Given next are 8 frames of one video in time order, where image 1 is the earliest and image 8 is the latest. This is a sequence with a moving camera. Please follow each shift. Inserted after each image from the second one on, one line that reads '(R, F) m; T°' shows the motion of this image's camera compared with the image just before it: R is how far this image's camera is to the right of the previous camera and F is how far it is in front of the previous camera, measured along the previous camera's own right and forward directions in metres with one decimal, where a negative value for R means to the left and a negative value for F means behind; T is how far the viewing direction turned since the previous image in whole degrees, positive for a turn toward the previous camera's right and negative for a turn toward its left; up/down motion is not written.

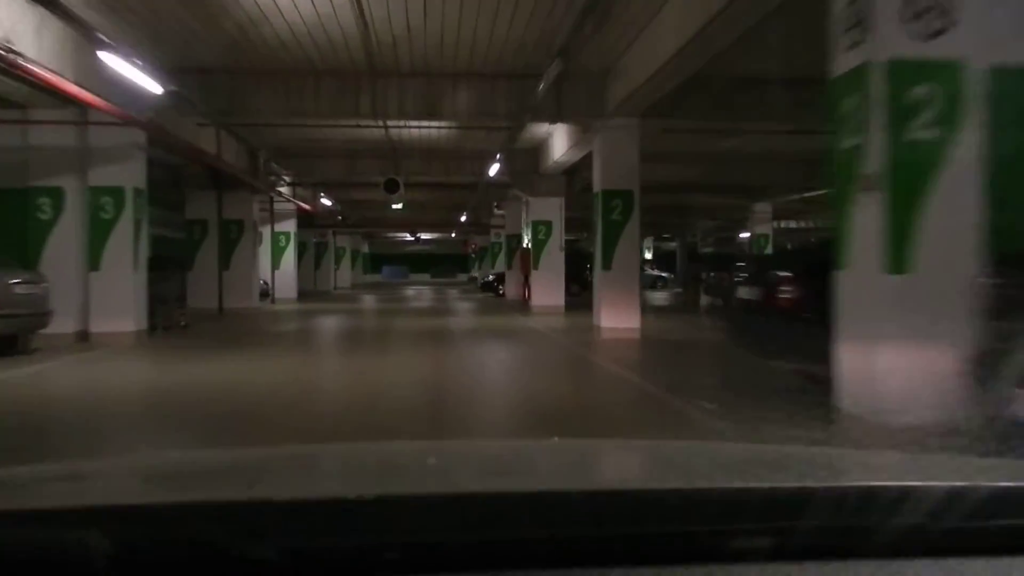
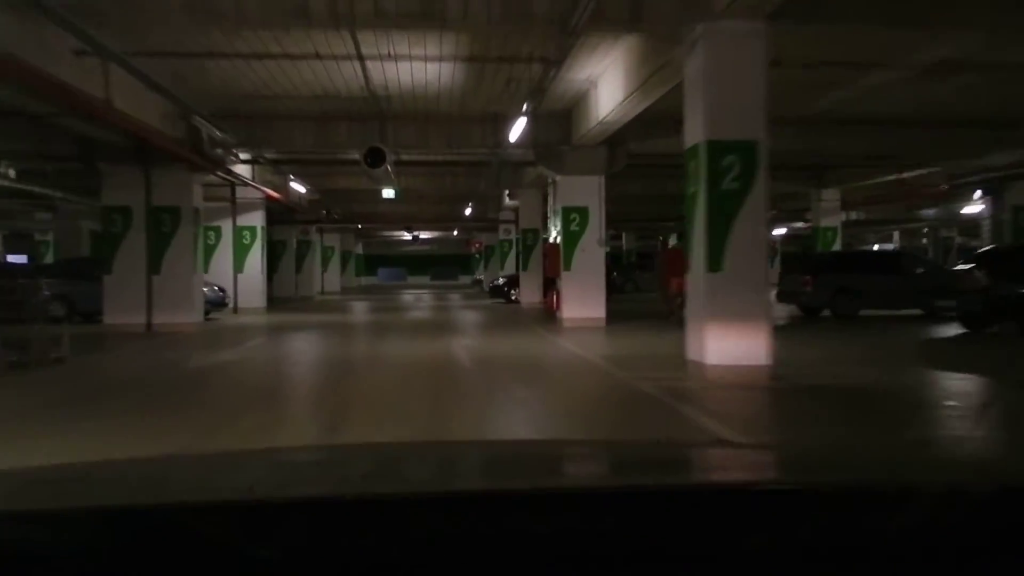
(-0.6, +5.9) m; 0°
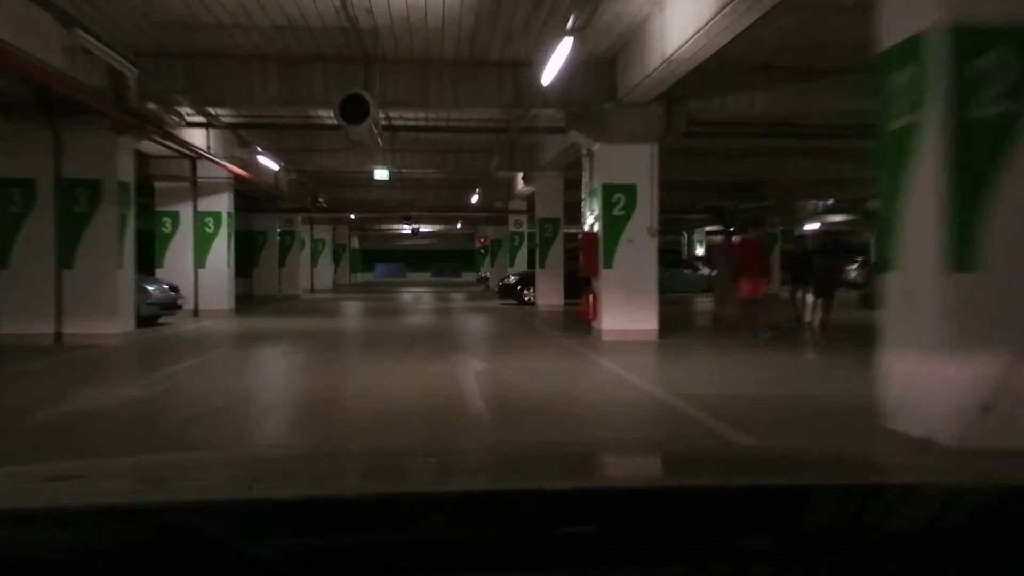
(-0.4, +4.3) m; 0°
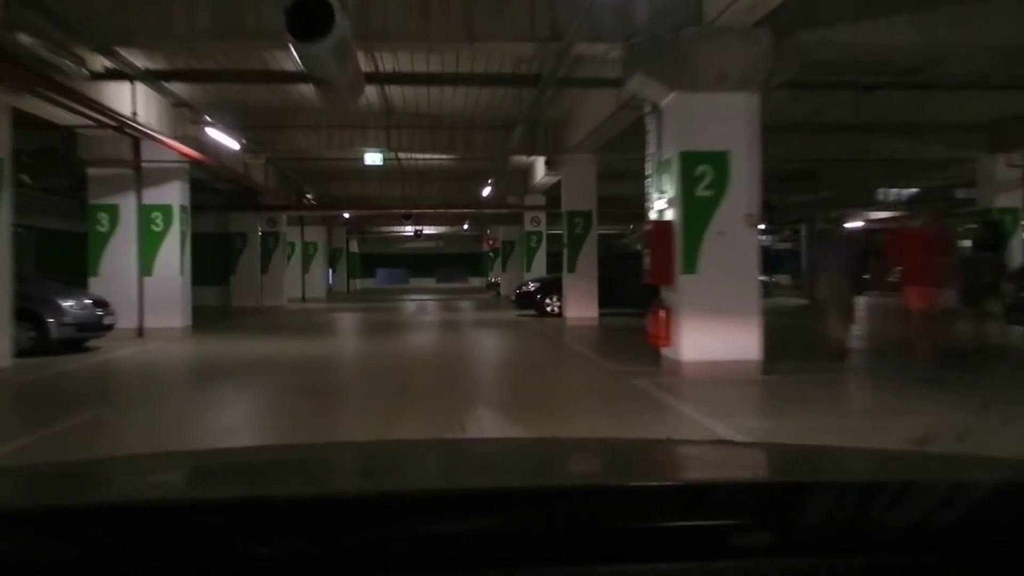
(-0.5, +4.3) m; 0°
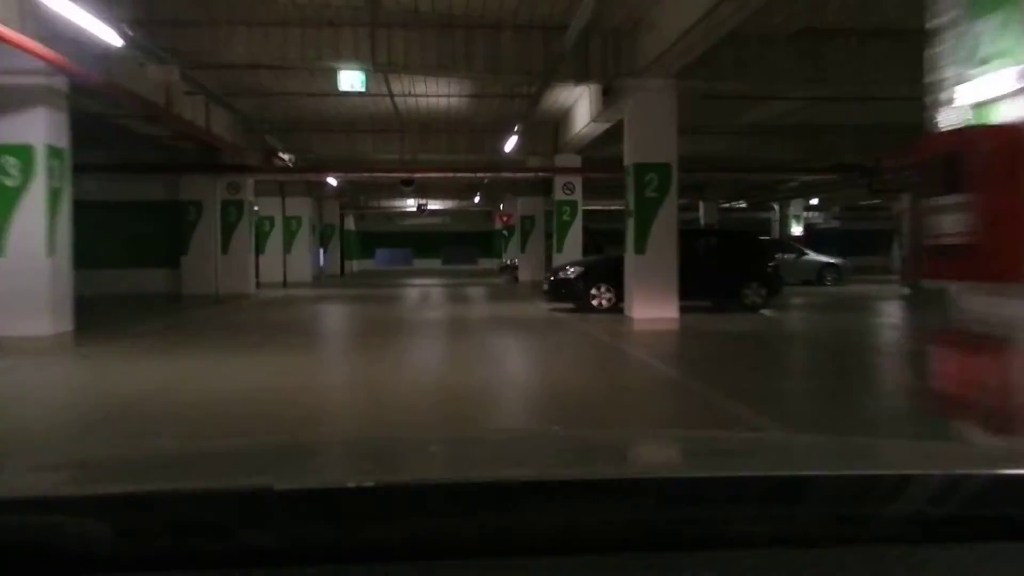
(-0.6, +6.0) m; 0°
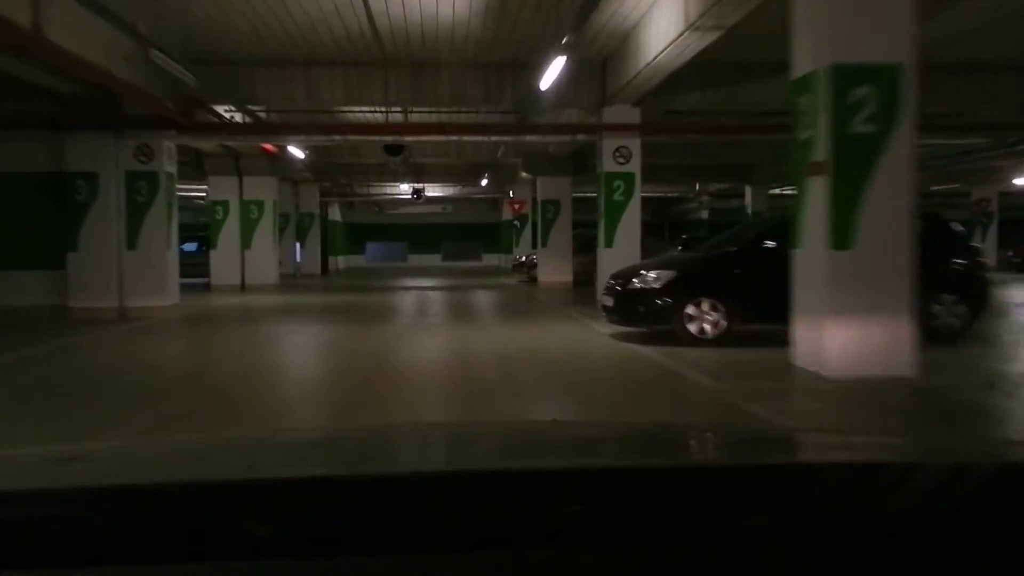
(-0.7, +6.7) m; 0°
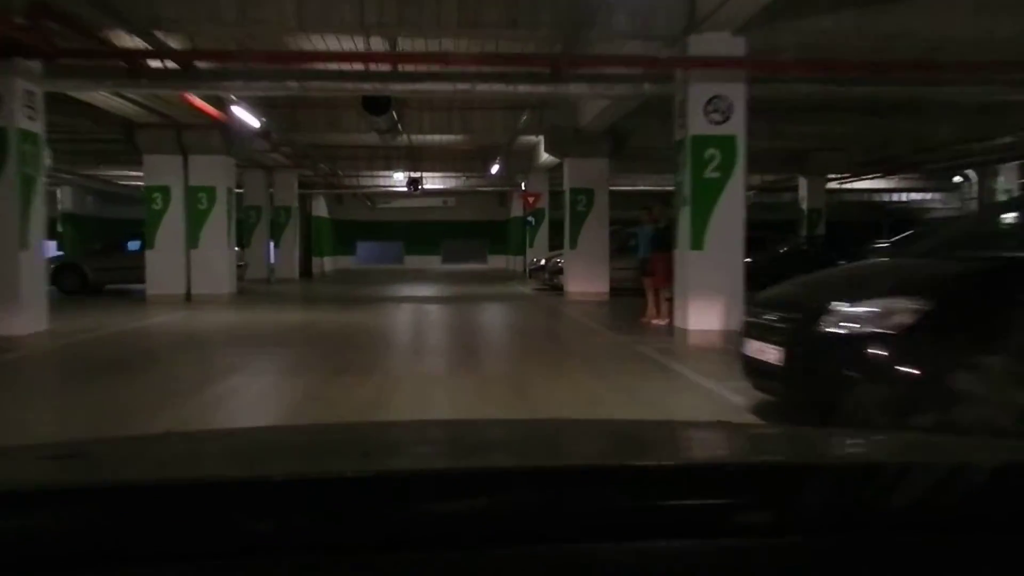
(-0.6, +5.4) m; 0°
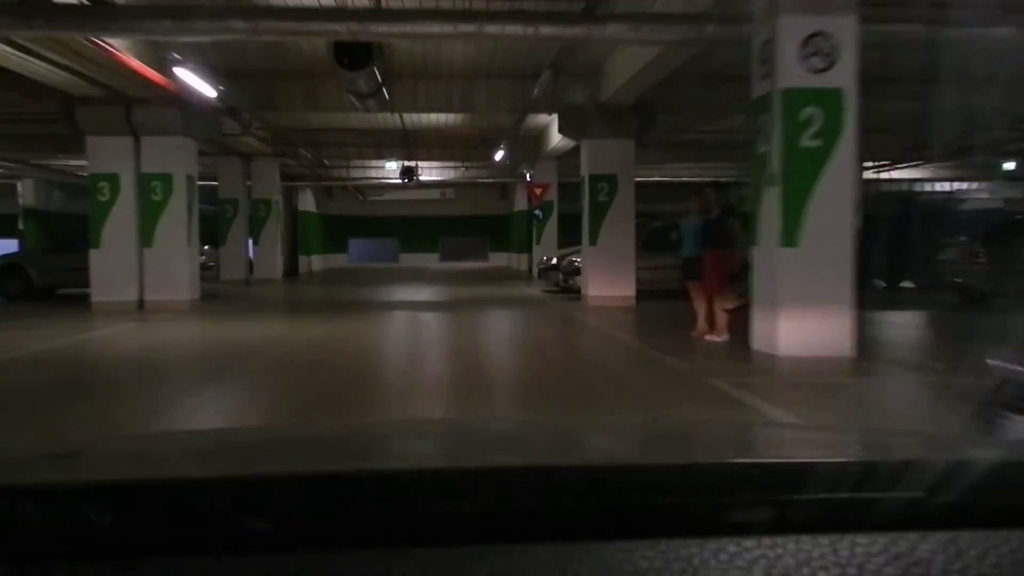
(-0.3, +2.9) m; 0°
